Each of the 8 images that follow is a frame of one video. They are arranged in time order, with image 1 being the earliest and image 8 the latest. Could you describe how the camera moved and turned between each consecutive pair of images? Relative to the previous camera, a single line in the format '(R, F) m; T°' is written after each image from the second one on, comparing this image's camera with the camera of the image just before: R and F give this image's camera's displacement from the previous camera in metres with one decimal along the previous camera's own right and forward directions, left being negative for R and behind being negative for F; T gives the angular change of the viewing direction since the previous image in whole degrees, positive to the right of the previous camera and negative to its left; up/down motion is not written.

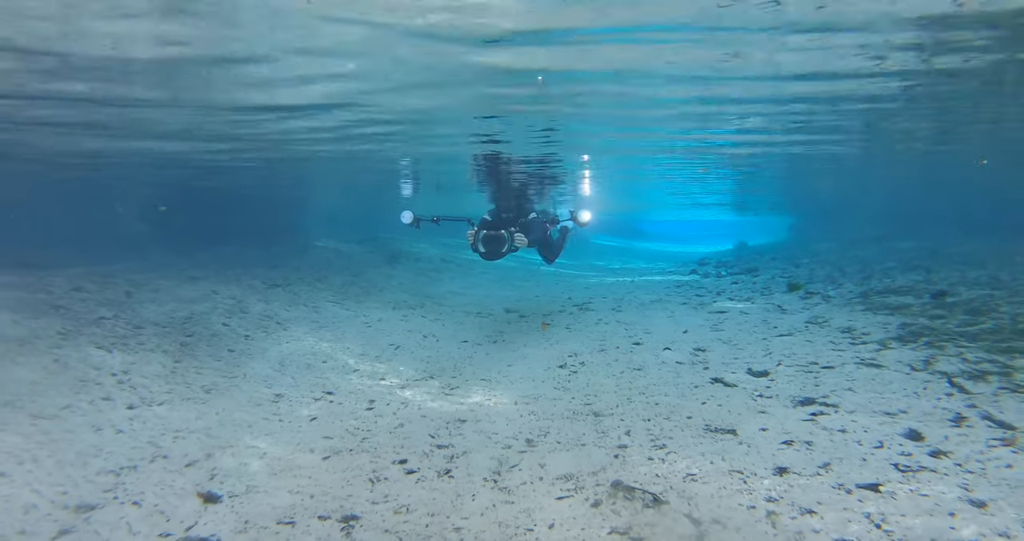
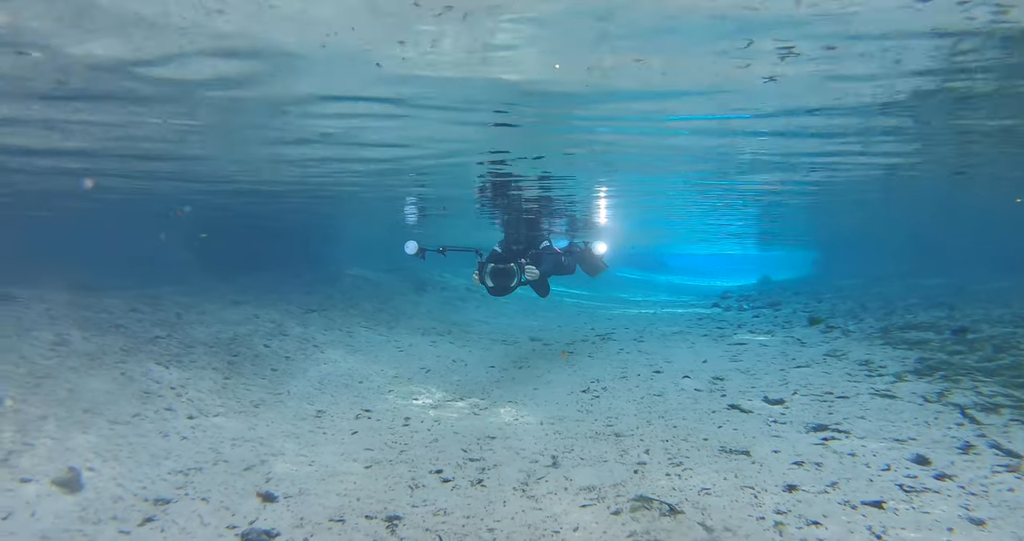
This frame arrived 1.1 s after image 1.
(-0.1, -0.5) m; -2°
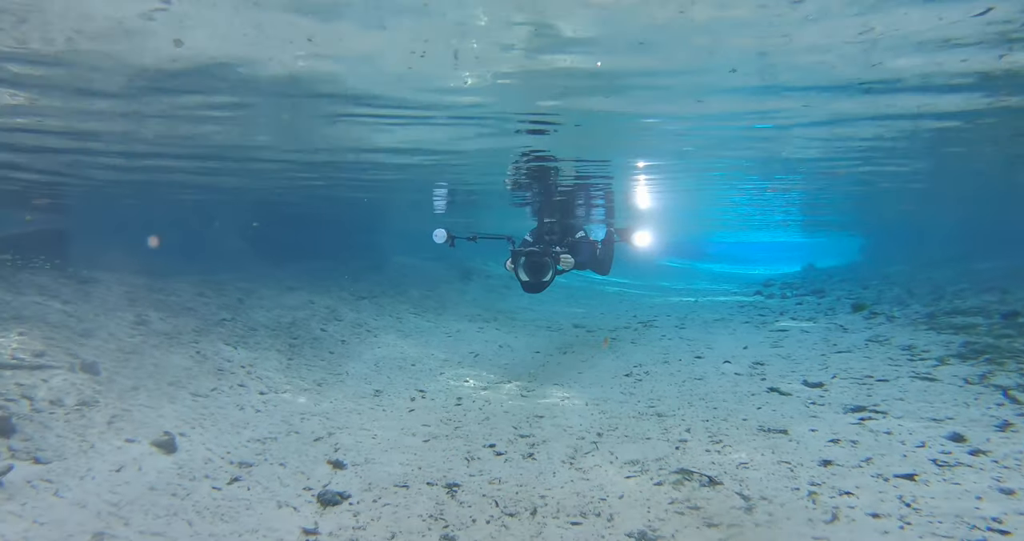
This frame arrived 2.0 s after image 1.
(-0.1, -0.4) m; -3°
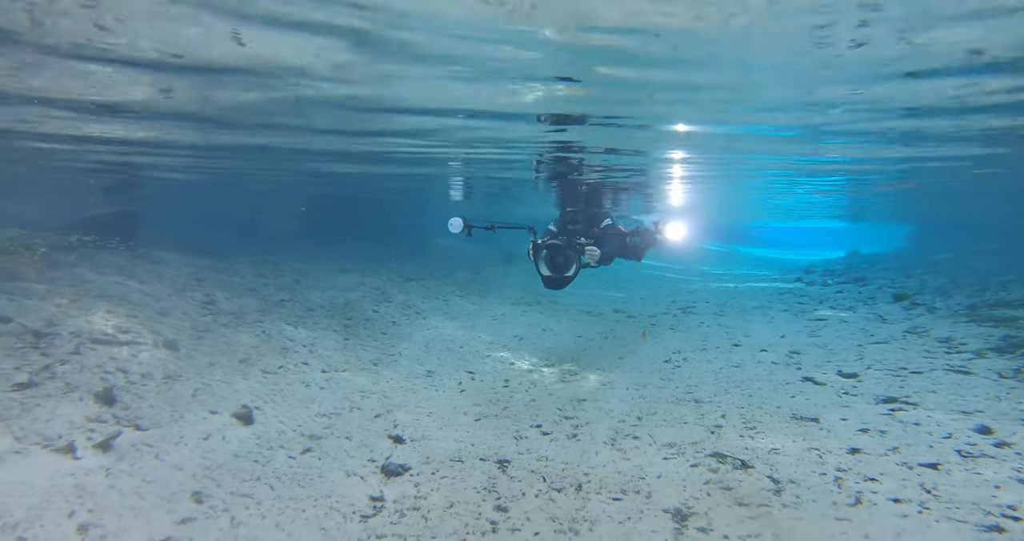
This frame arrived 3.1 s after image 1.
(-0.1, -0.4) m; -3°
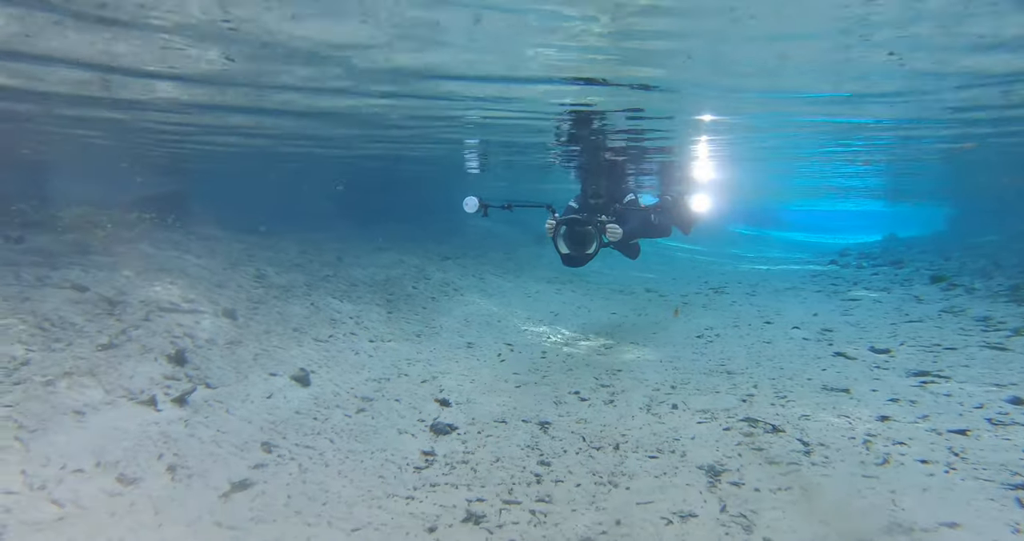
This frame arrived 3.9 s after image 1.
(-0.1, -0.3) m; -2°
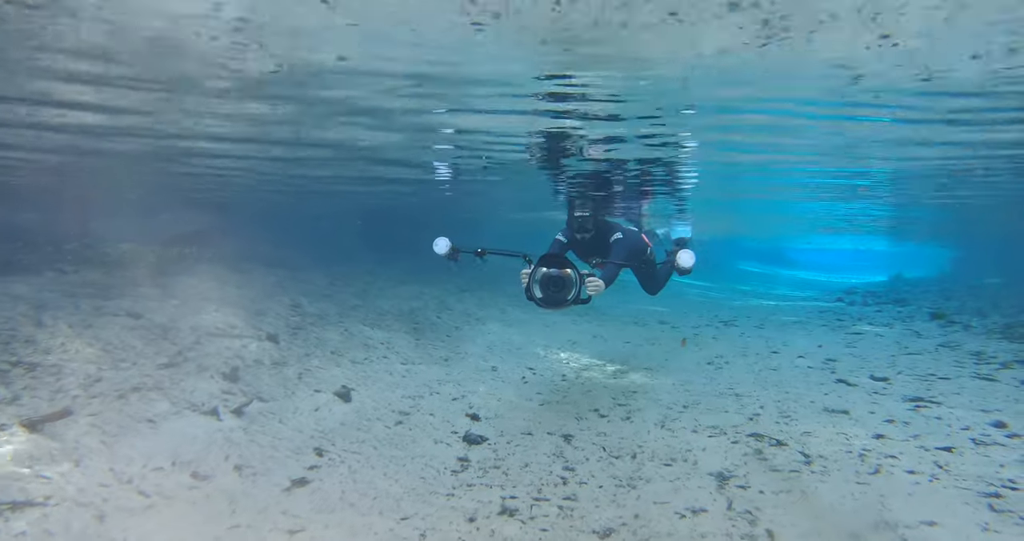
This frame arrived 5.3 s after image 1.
(-0.1, -0.6) m; -1°
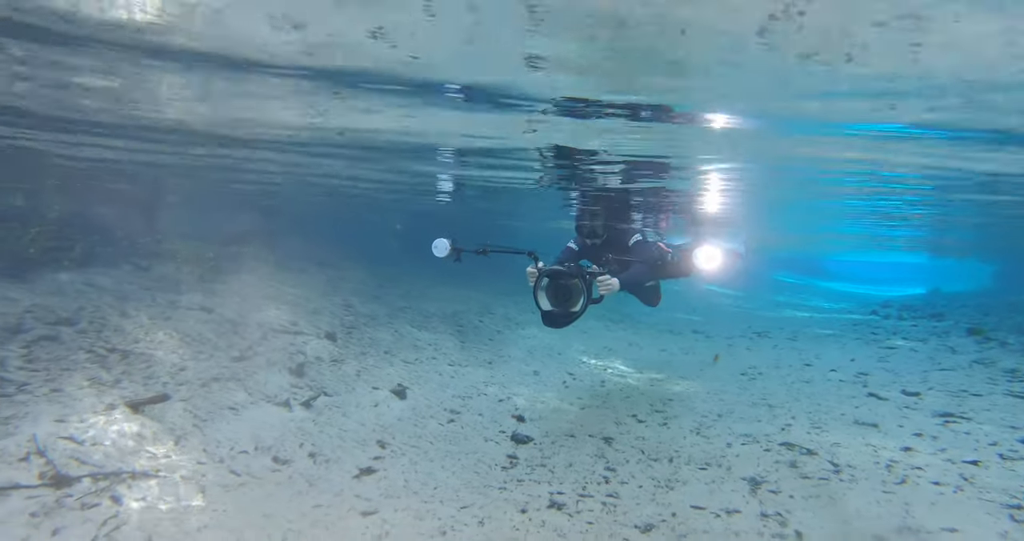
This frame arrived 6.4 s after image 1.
(-0.2, -0.4) m; -2°
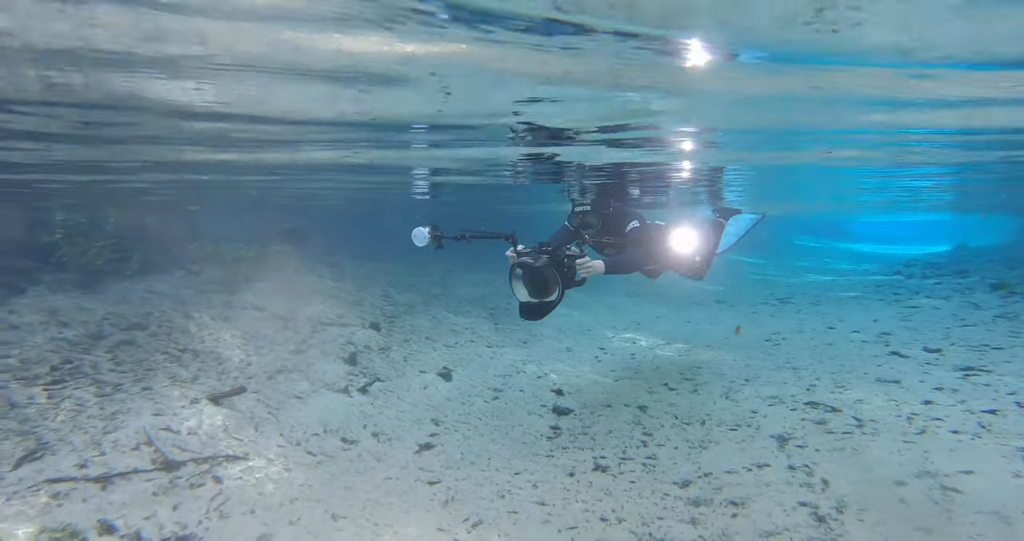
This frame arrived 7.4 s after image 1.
(-0.1, -0.5) m; -2°
